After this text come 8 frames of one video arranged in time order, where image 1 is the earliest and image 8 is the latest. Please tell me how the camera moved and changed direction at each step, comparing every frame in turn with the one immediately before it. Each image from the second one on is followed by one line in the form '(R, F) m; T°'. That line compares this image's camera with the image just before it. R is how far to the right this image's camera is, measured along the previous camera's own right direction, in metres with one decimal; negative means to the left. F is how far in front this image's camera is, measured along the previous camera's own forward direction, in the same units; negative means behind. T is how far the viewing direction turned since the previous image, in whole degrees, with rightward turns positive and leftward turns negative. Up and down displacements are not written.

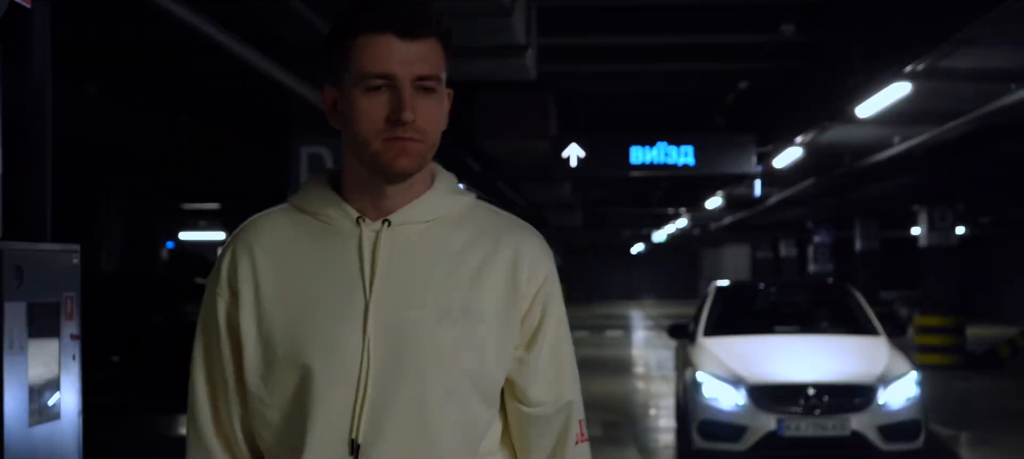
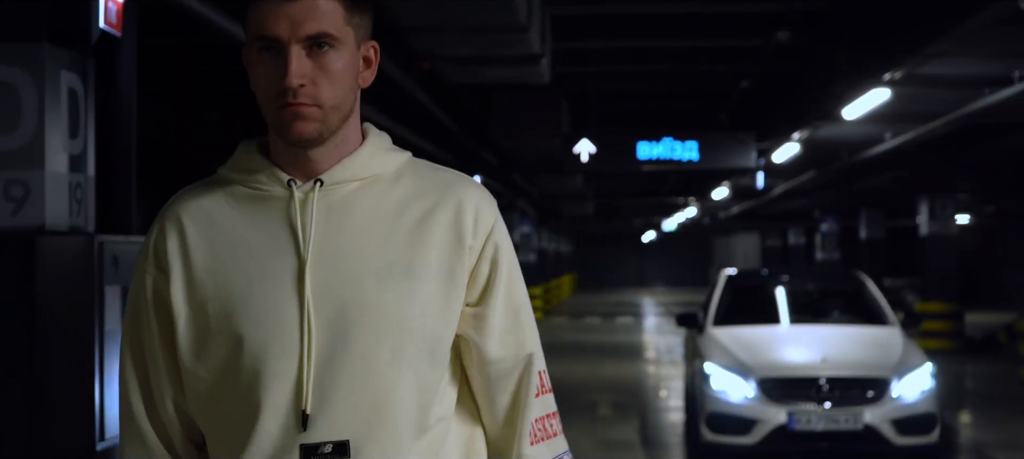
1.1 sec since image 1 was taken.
(0.0, -0.8) m; -1°
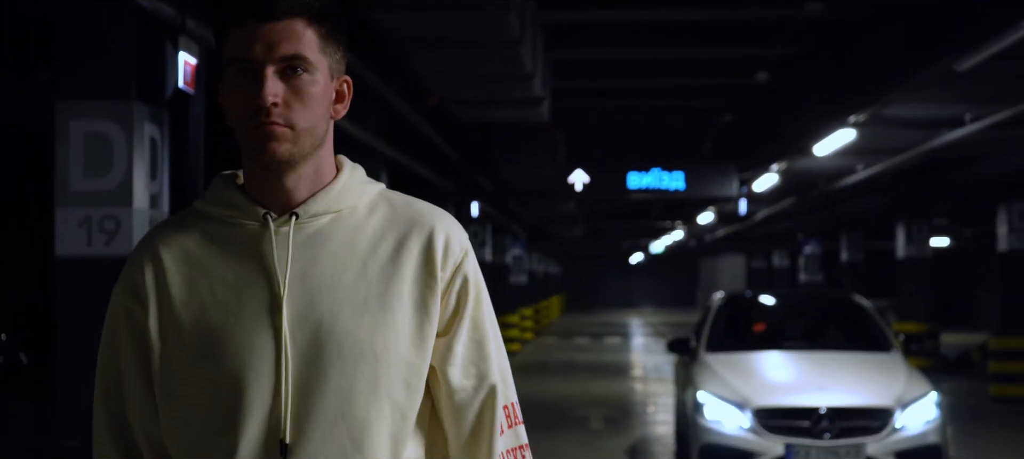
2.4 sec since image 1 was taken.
(-0.1, -1.0) m; 0°
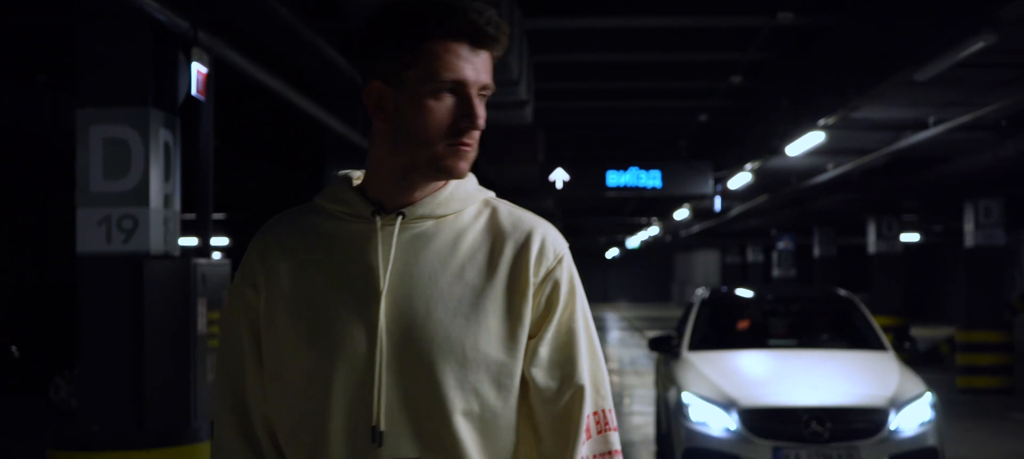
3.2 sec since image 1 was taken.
(-0.1, -0.4) m; +1°
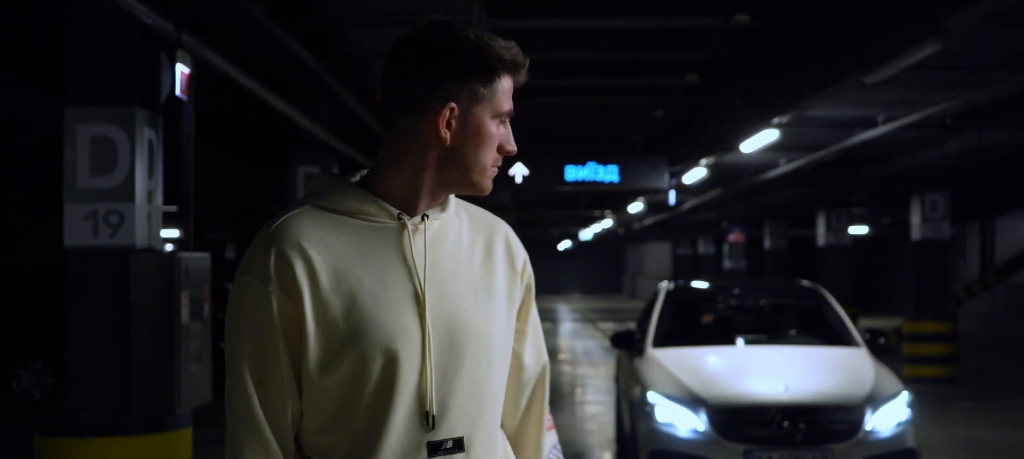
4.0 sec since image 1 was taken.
(-0.1, -0.3) m; +2°
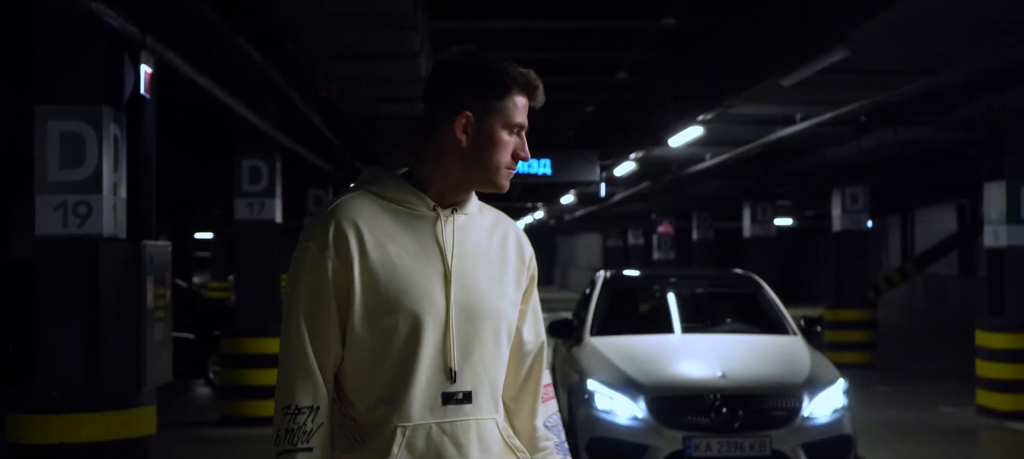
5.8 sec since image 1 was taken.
(-0.1, -0.5) m; +3°
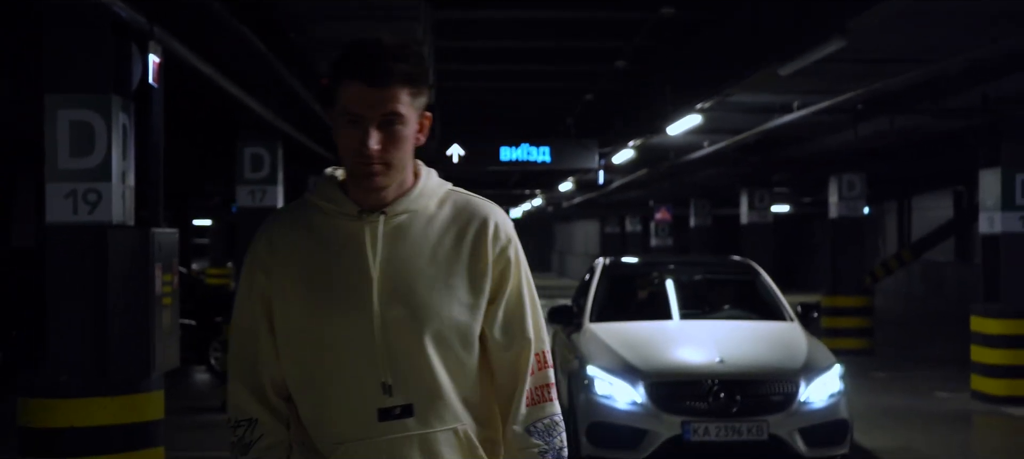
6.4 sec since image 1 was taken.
(0.0, -0.1) m; 0°
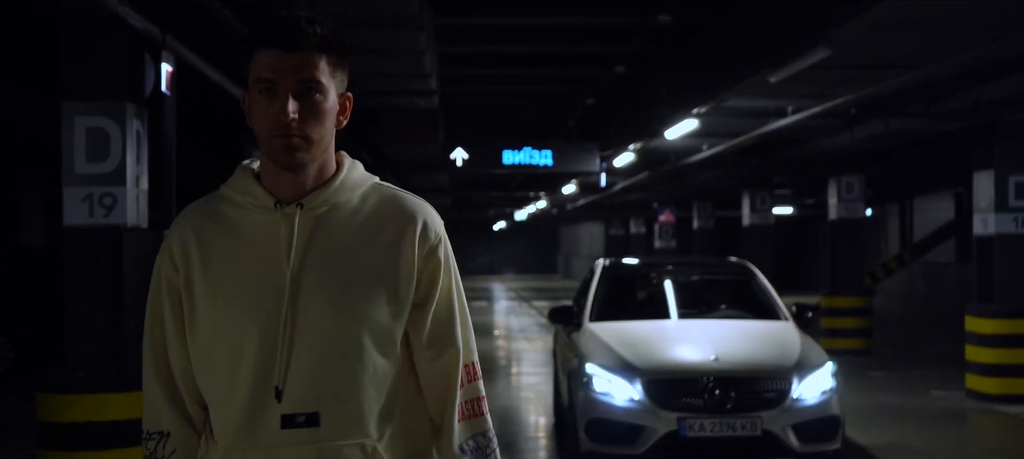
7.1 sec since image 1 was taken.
(0.0, -0.3) m; 0°
